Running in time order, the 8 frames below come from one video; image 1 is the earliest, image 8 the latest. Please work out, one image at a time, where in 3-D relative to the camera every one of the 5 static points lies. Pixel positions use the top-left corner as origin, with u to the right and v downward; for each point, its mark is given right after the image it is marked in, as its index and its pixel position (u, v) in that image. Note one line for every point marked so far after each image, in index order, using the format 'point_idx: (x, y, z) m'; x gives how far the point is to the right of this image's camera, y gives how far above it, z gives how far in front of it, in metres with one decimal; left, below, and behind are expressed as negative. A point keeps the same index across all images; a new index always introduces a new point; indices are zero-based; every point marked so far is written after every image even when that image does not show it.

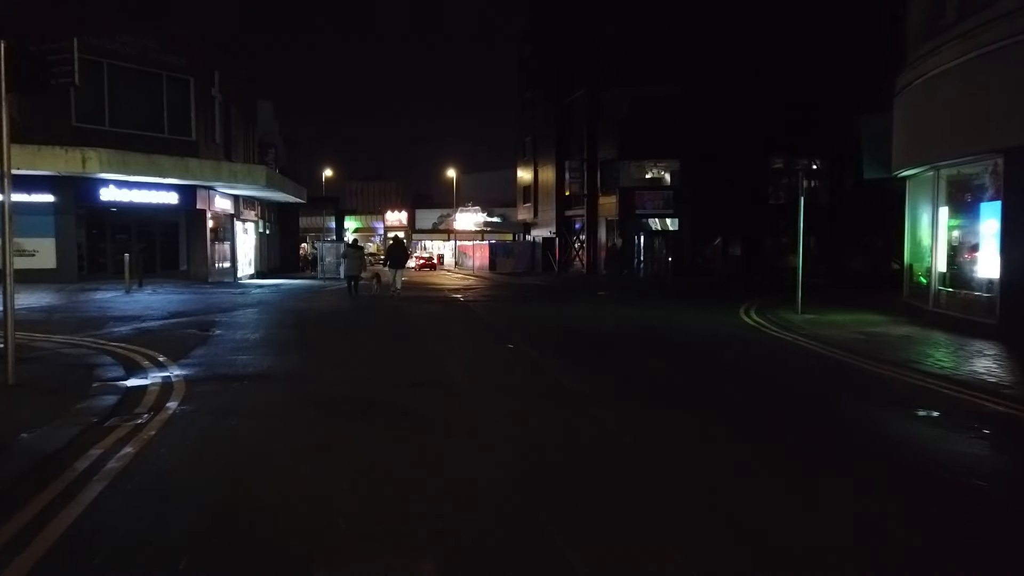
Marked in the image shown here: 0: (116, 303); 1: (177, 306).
0: (-9.6, -0.3, +18.8) m
1: (-7.9, -0.4, +17.7) m
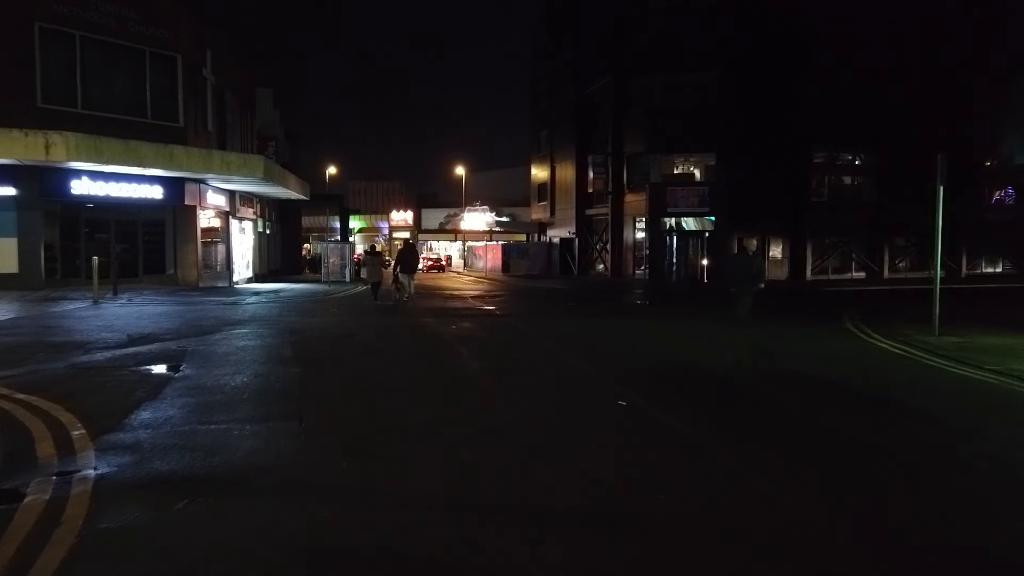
0: (-8.6, -0.6, +15.2) m
1: (-6.8, -0.7, +14.1) m
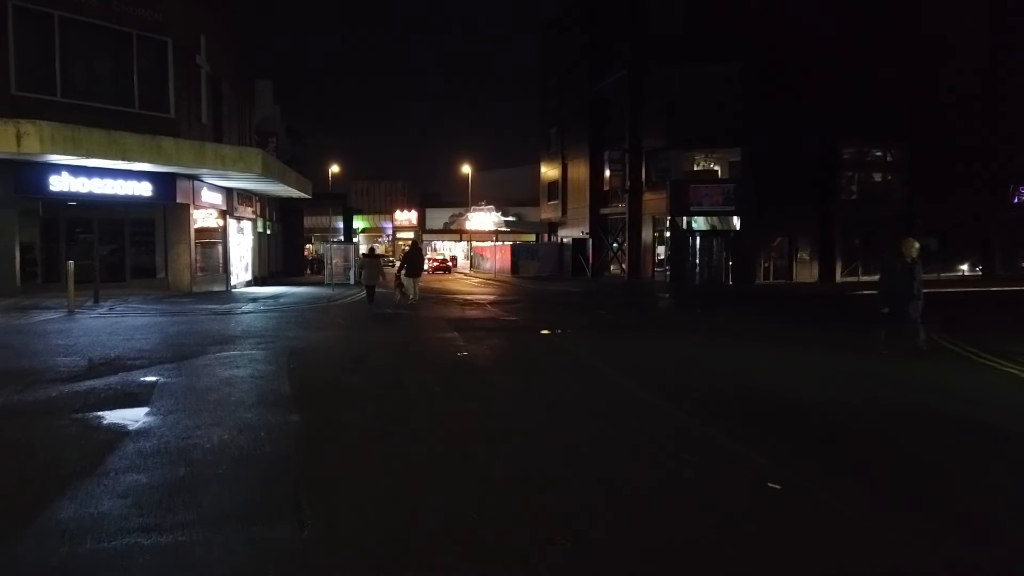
0: (-7.9, -0.7, +13.0) m
1: (-6.2, -0.8, +12.0) m
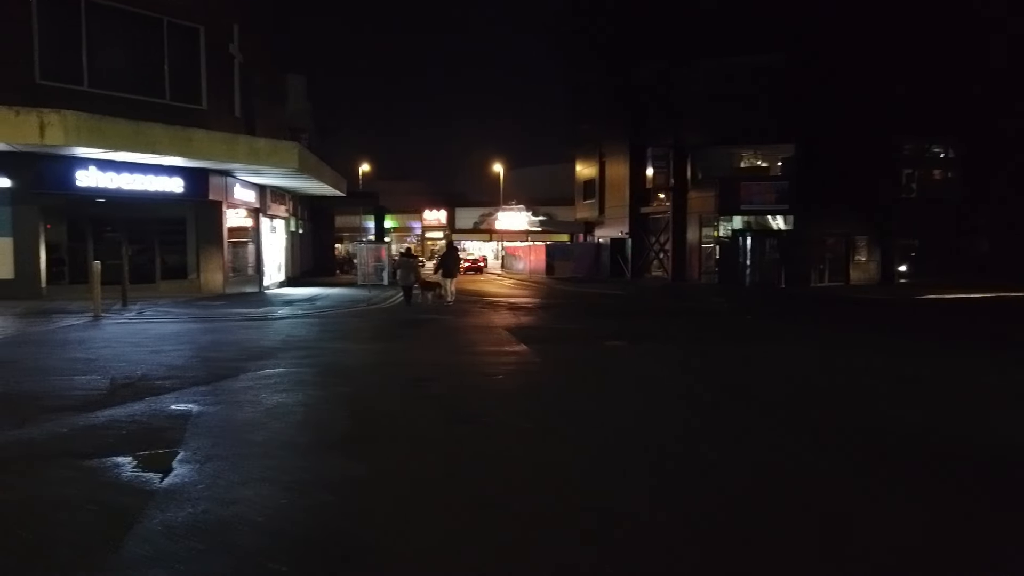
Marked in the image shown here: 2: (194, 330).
0: (-6.8, -0.8, +11.7) m
1: (-5.0, -0.9, +10.6) m
2: (-5.8, -0.8, +13.6) m
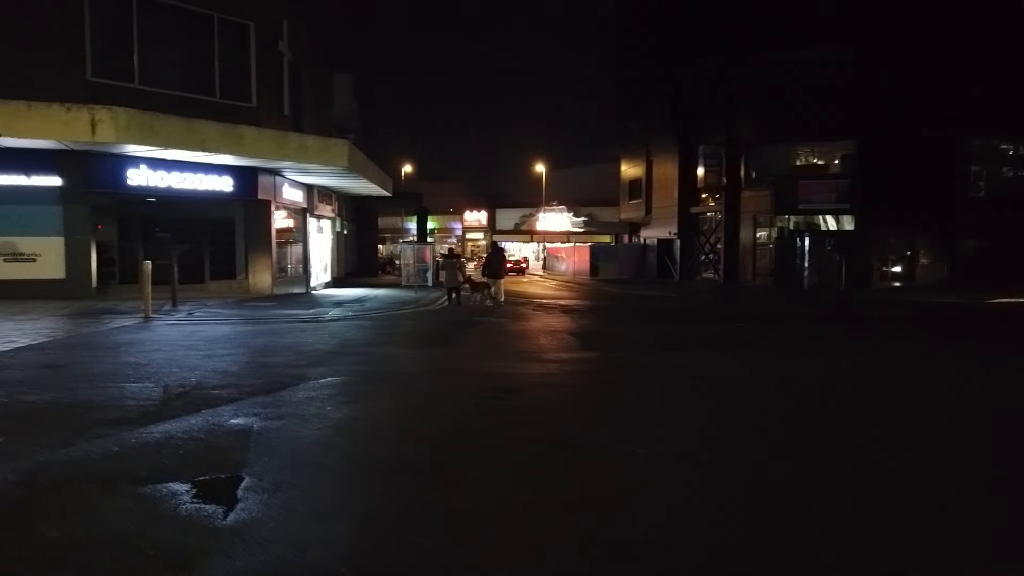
0: (-5.7, -0.8, +11.2) m
1: (-4.1, -0.9, +10.1) m
2: (-4.6, -0.8, +13.1) m
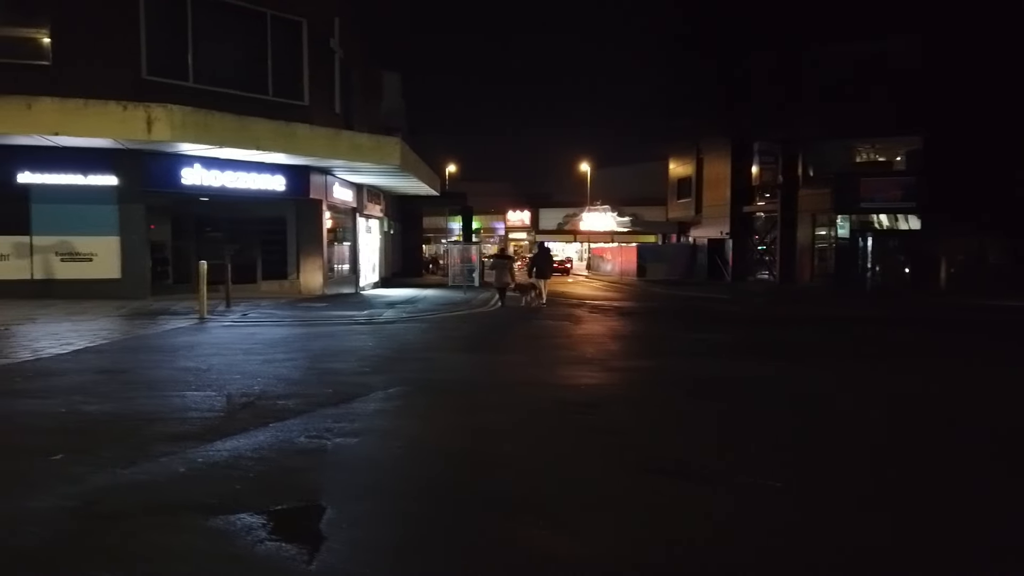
0: (-4.7, -0.8, +10.9) m
1: (-3.1, -0.9, +9.6) m
2: (-3.5, -0.8, +12.7) m
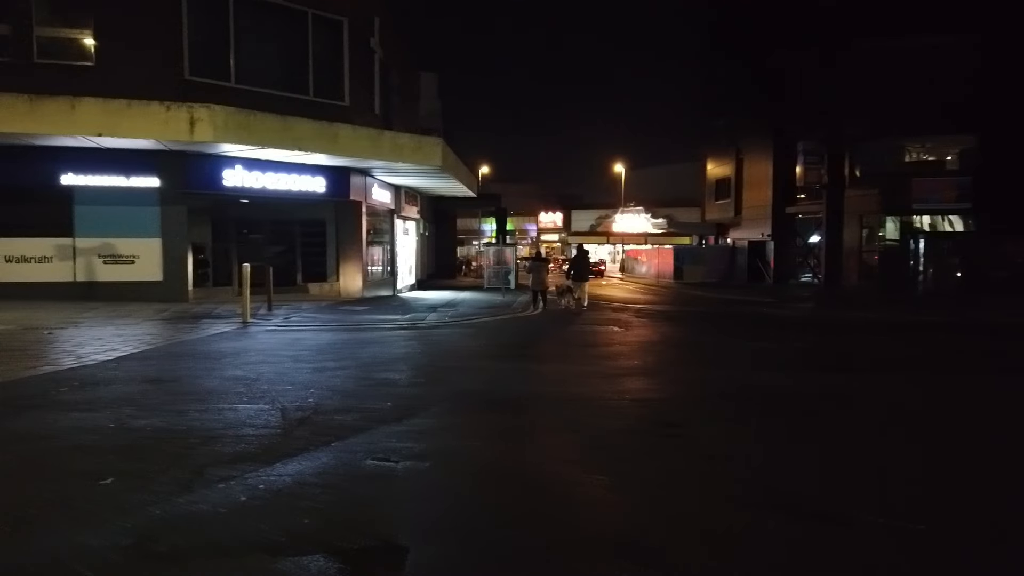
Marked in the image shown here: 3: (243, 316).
0: (-4.0, -0.9, +10.6) m
1: (-2.4, -1.0, +9.2) m
2: (-2.7, -0.9, +12.3) m
3: (-5.3, -0.5, +14.8) m
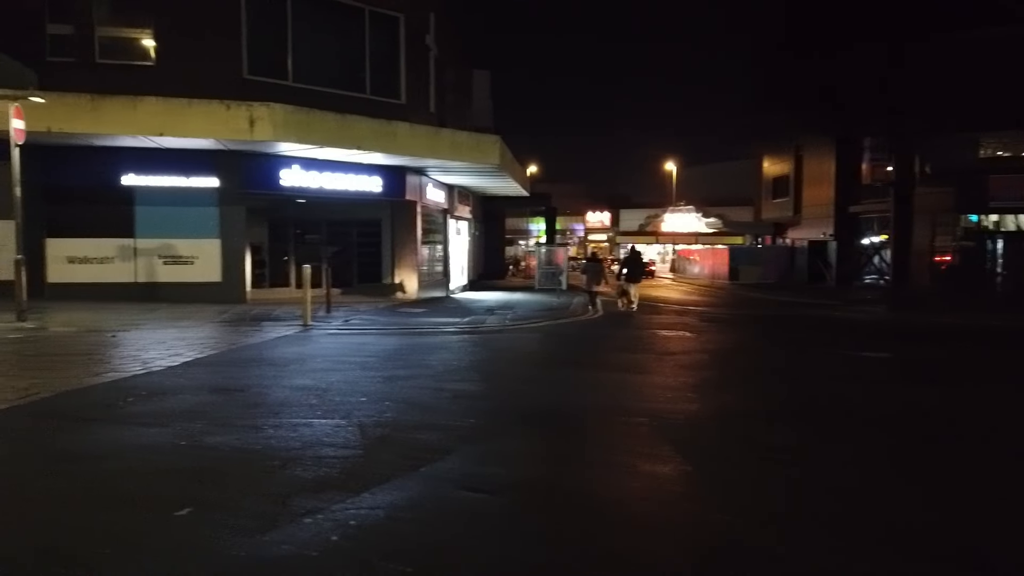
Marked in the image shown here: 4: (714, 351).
0: (-2.9, -0.9, +10.2) m
1: (-1.5, -1.0, +8.7) m
2: (-1.6, -0.9, +11.8) m
3: (-4.1, -0.6, +14.5) m
4: (+4.1, -1.2, +14.8) m
